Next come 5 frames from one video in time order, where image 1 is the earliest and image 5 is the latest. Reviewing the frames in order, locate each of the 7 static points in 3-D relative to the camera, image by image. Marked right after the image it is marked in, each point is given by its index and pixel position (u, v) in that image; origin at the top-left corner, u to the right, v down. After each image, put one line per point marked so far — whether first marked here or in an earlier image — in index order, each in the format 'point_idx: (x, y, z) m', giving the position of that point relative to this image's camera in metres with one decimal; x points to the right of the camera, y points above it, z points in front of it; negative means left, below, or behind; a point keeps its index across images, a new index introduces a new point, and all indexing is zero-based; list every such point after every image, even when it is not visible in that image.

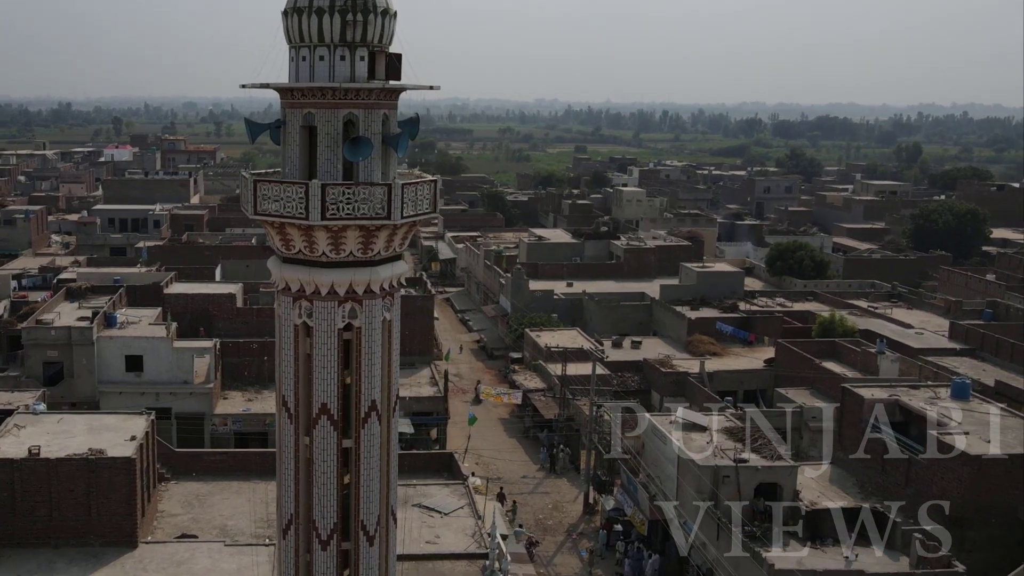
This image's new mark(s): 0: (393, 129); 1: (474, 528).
0: (-1.4, +1.8, +13.2) m
1: (-0.4, -3.0, +16.5) m
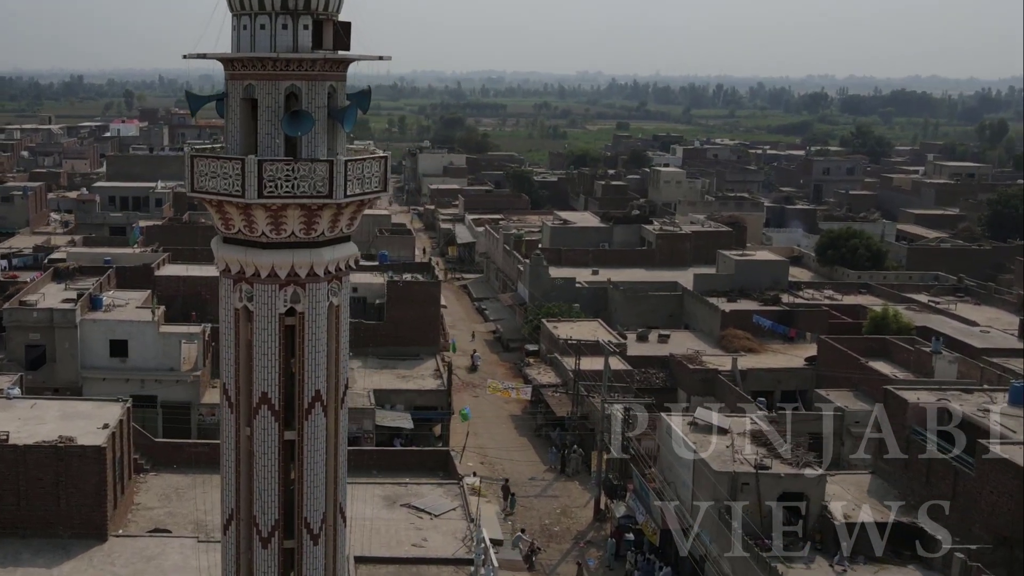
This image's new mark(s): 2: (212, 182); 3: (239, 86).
0: (-1.7, +1.8, +12.2) m
1: (-0.5, -2.9, +15.5) m
2: (-2.8, +1.0, +11.8) m
3: (-2.6, +1.9, +12.0) m
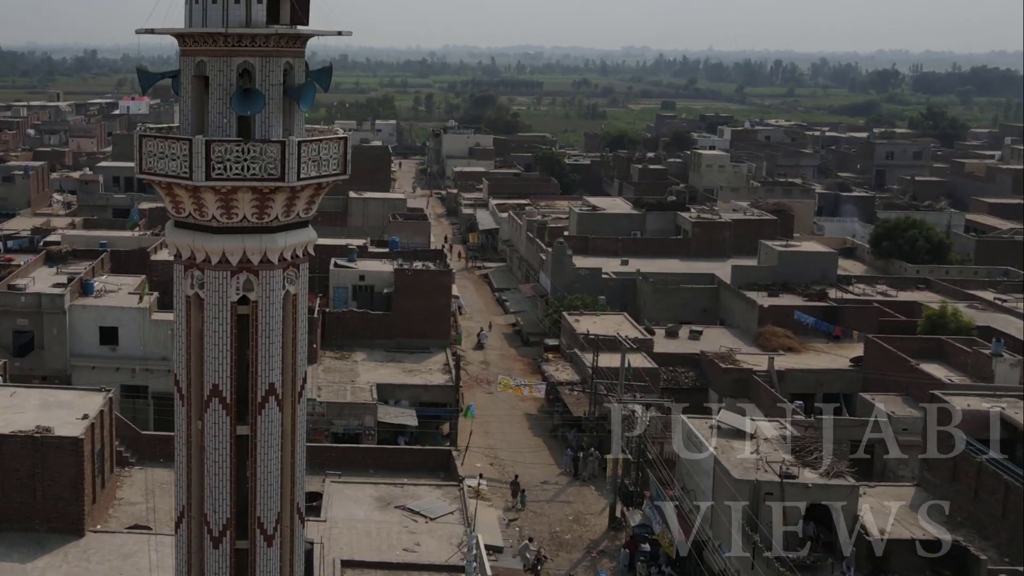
0: (-1.9, +1.9, +11.3) m
1: (-0.5, -2.8, +14.5) m
2: (-3.0, +1.1, +10.9) m
3: (-2.8, +2.0, +11.1) m
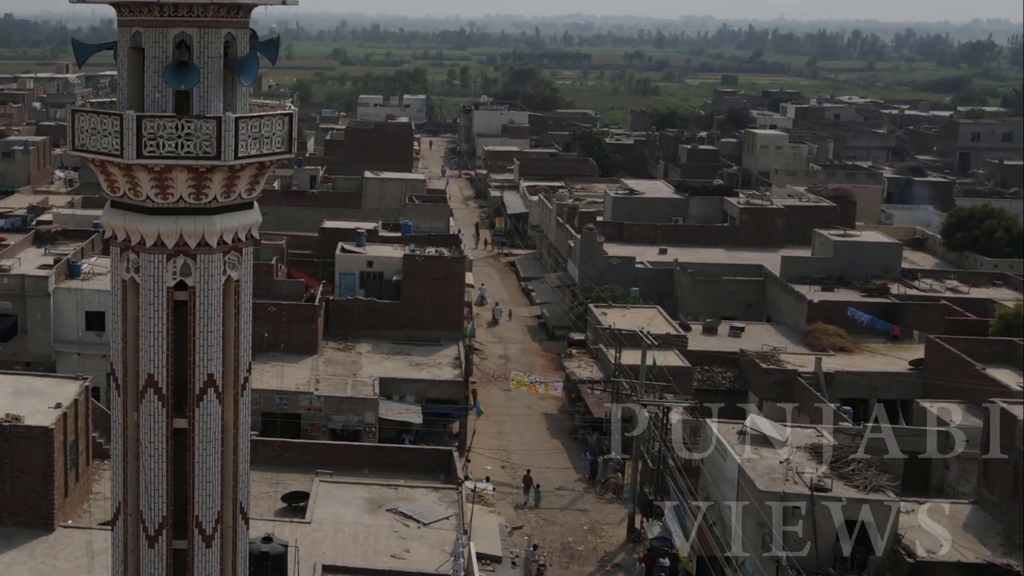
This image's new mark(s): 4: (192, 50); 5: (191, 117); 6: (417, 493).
0: (-2.2, +1.9, +10.2) m
1: (-0.6, -2.7, +13.5) m
2: (-3.4, +1.1, +10.0) m
3: (-3.1, +2.0, +10.1) m
4: (-2.5, +1.9, +10.0) m
5: (-2.5, +1.3, +9.8) m
6: (-1.1, -2.3, +14.3) m
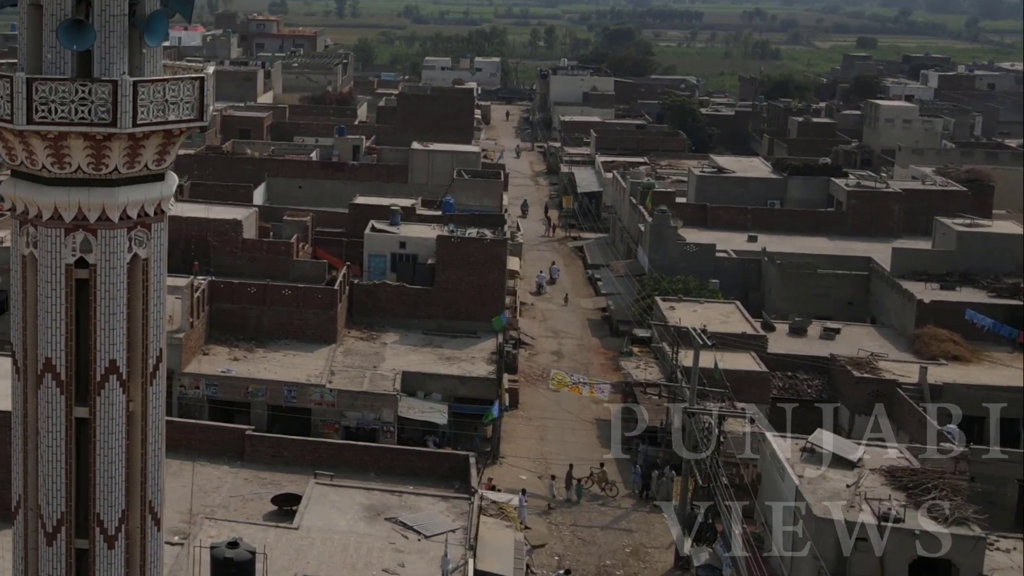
0: (-2.6, +2.0, +8.9) m
1: (-0.5, -2.6, +12.0) m
2: (-3.8, +1.2, +9.0) m
3: (-3.5, +2.1, +9.0) m
4: (-2.9, +2.0, +8.8) m
5: (-3.0, +1.4, +8.6) m
6: (-0.9, -2.2, +12.9) m
